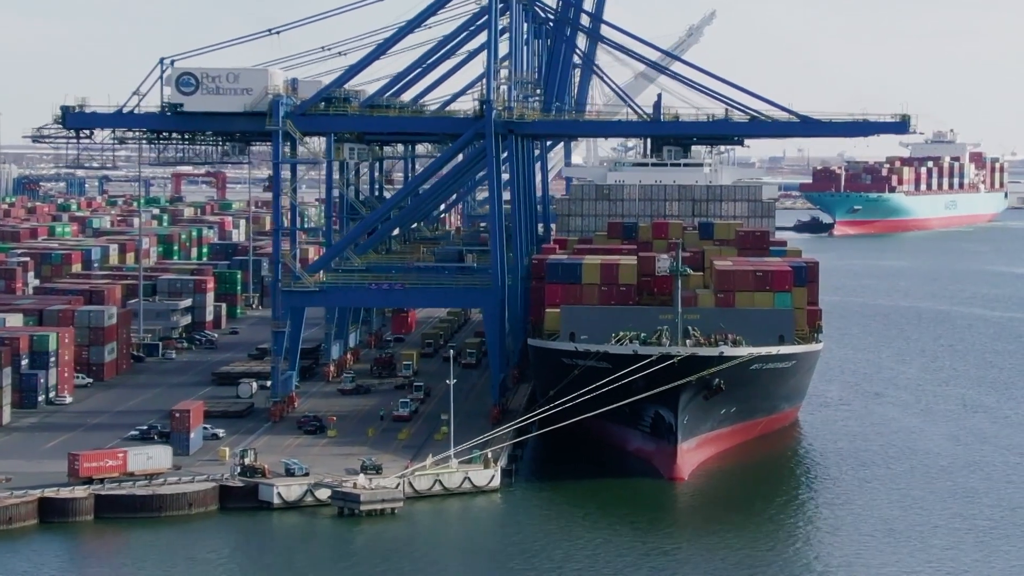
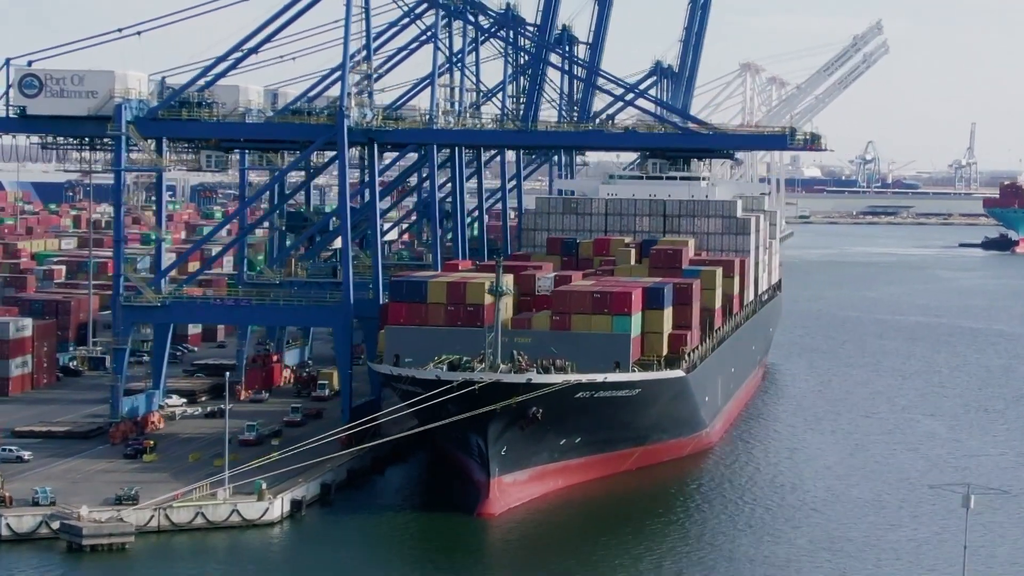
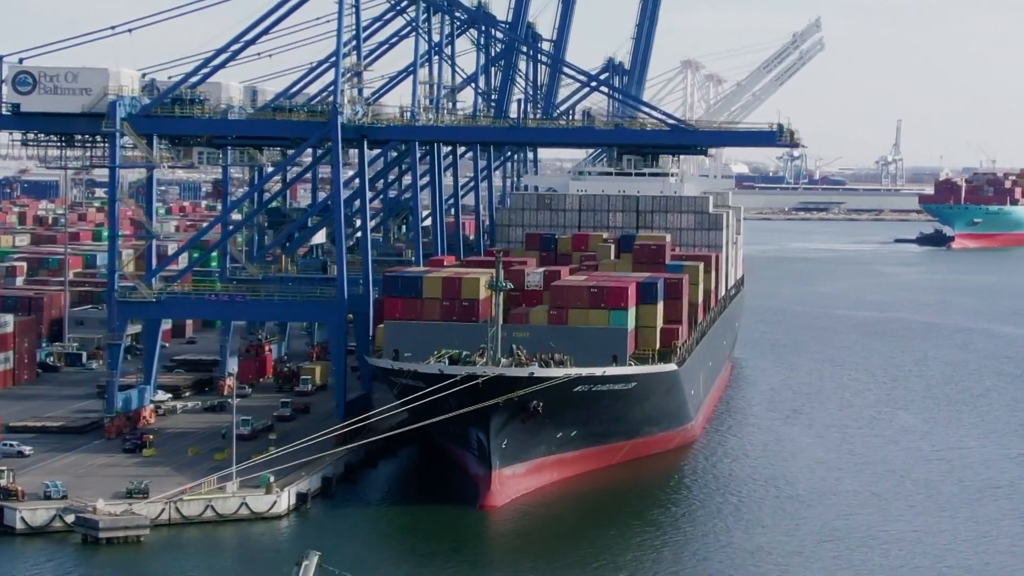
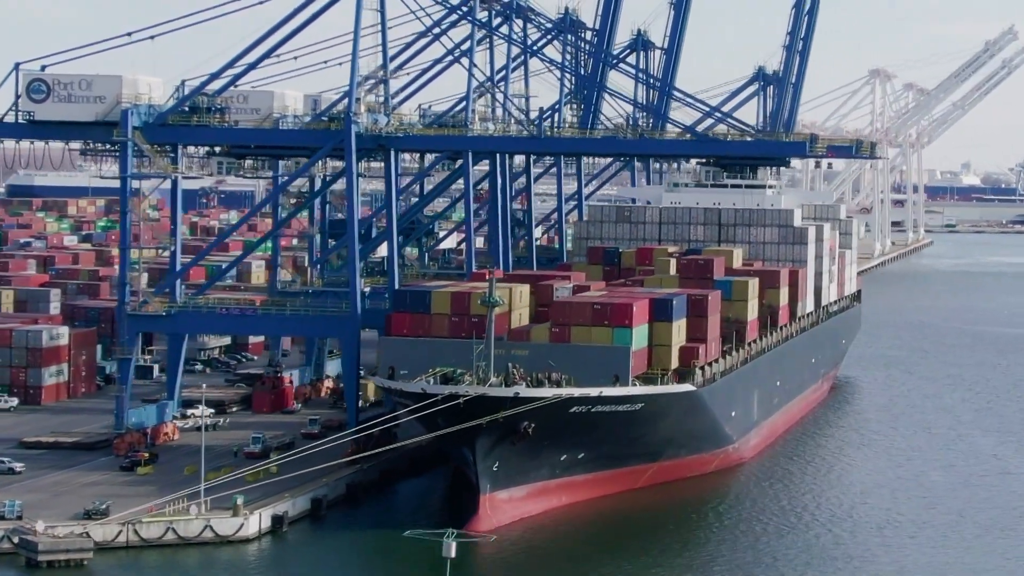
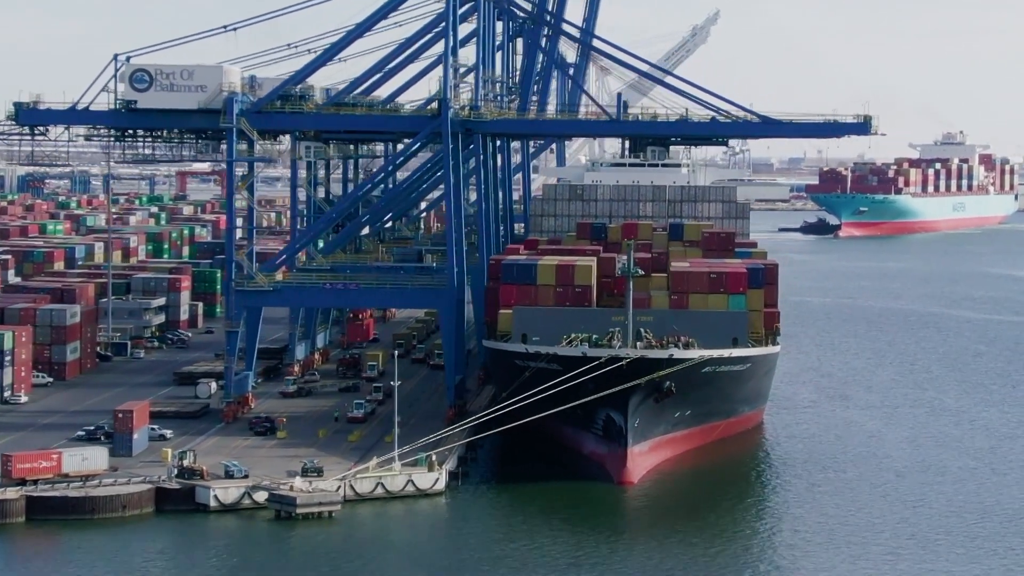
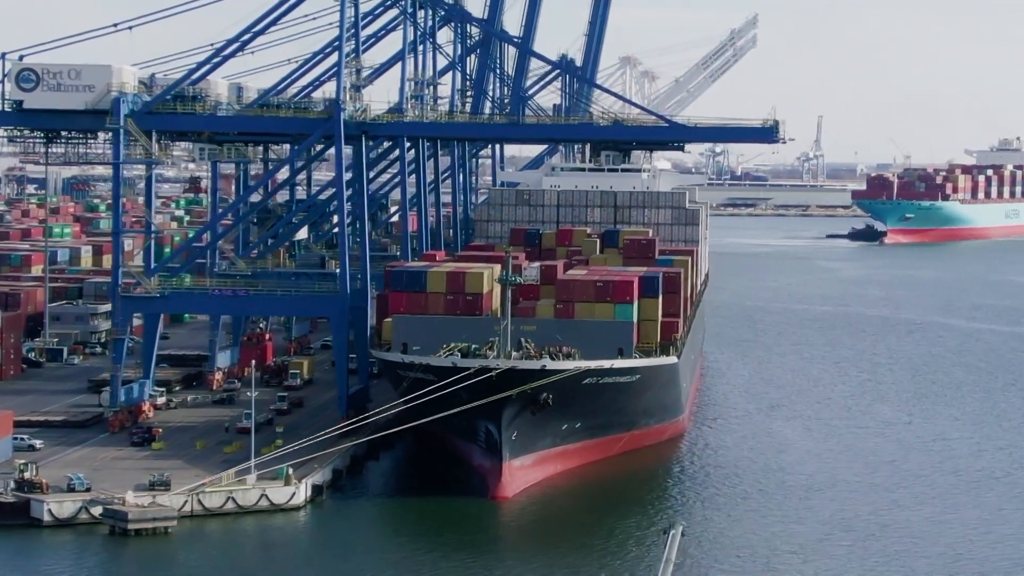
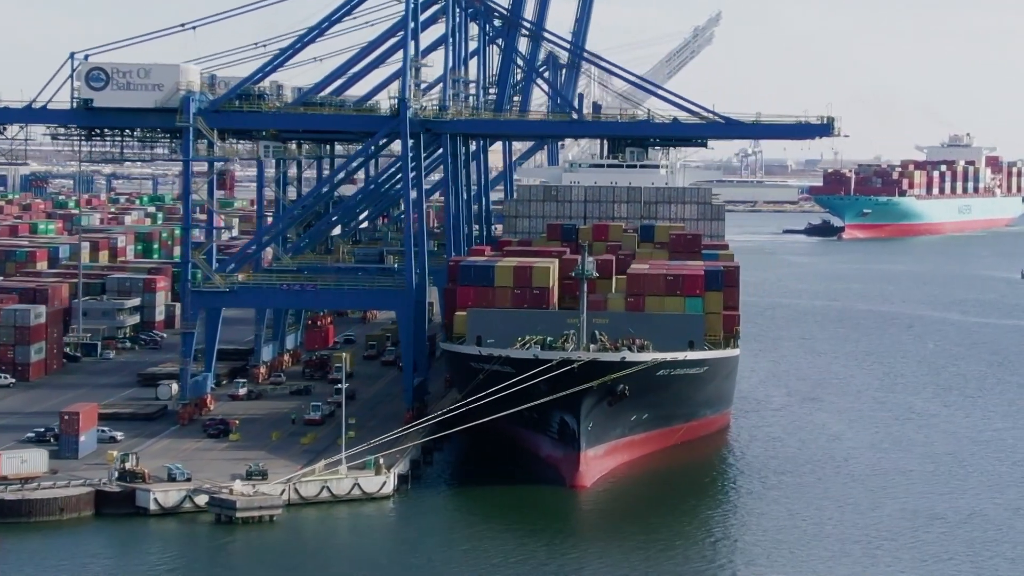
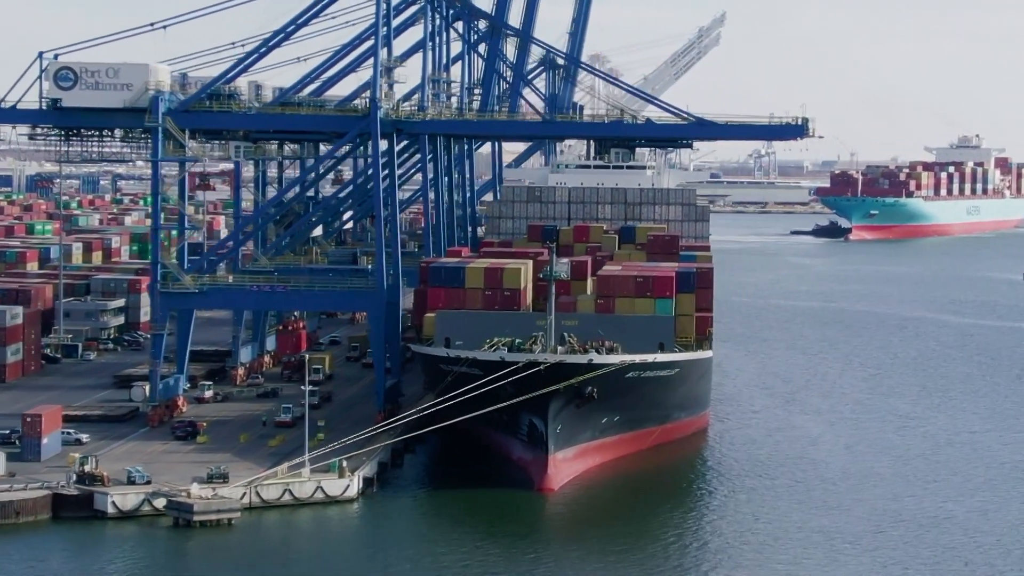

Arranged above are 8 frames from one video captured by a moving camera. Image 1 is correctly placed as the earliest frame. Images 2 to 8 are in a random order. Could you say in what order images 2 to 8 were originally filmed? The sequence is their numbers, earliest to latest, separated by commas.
5, 7, 8, 6, 3, 2, 4
